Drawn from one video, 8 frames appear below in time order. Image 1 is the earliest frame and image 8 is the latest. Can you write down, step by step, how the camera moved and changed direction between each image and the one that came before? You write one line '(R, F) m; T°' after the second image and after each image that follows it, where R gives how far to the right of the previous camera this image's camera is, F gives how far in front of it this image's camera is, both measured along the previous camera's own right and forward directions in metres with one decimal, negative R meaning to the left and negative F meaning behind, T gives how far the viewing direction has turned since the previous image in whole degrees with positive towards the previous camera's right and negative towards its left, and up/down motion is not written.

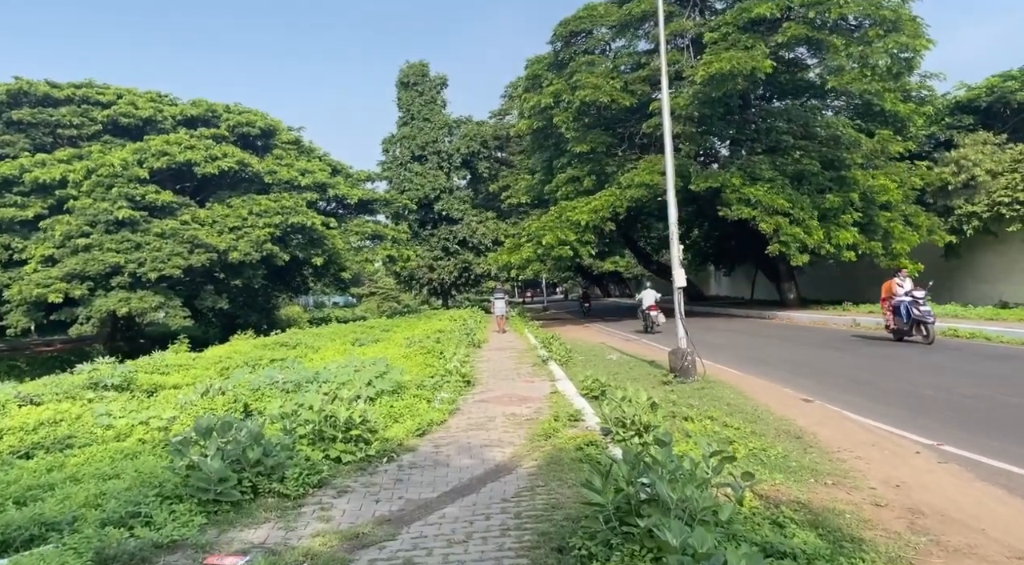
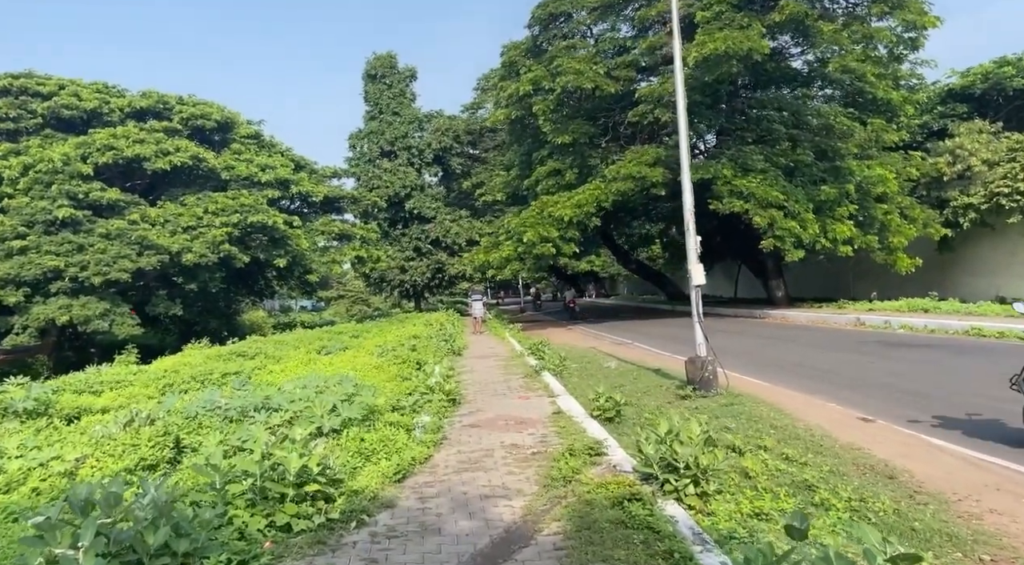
(-0.2, +1.5) m; +2°
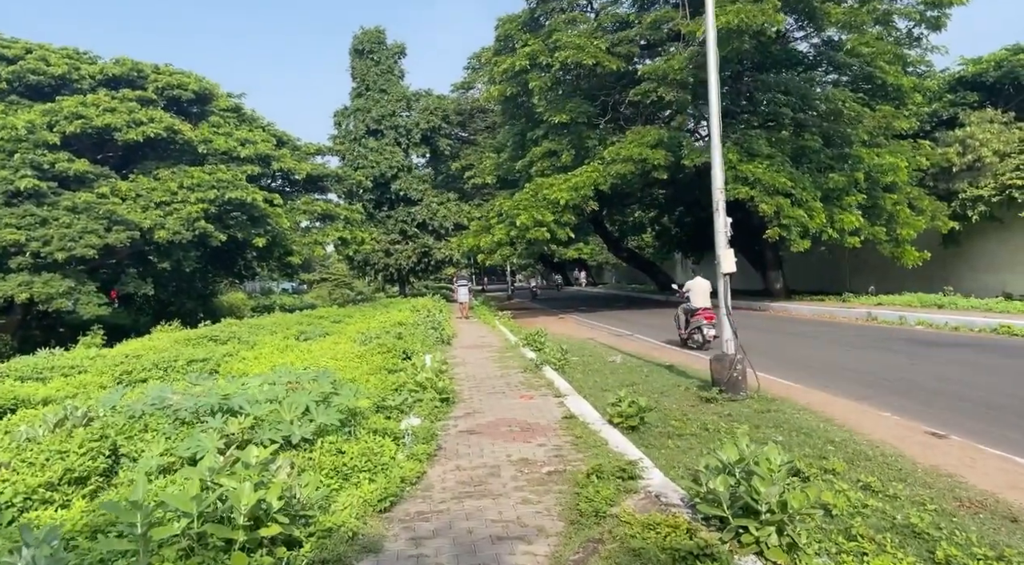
(-0.2, +1.1) m; +1°
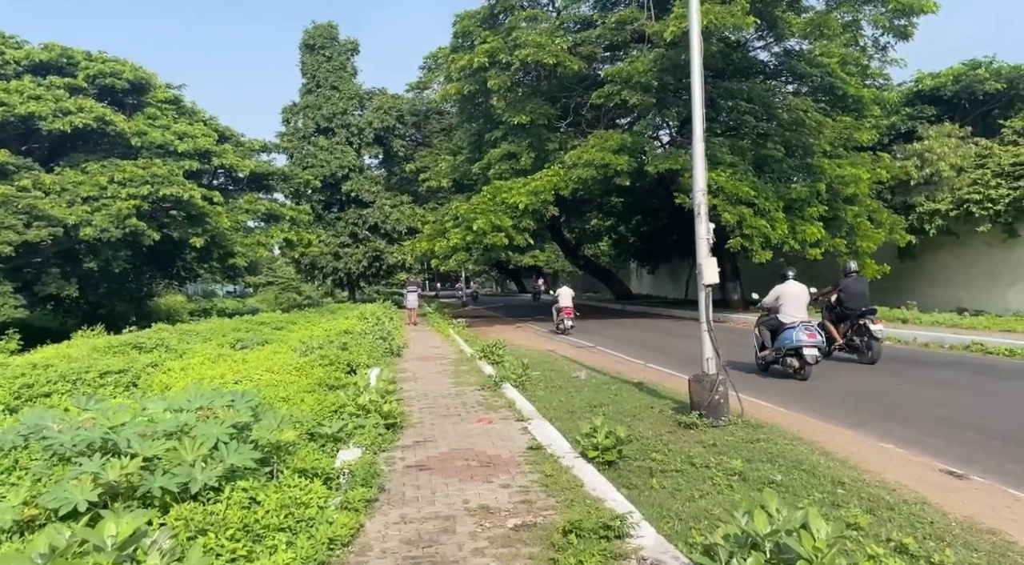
(0.0, +0.9) m; +4°
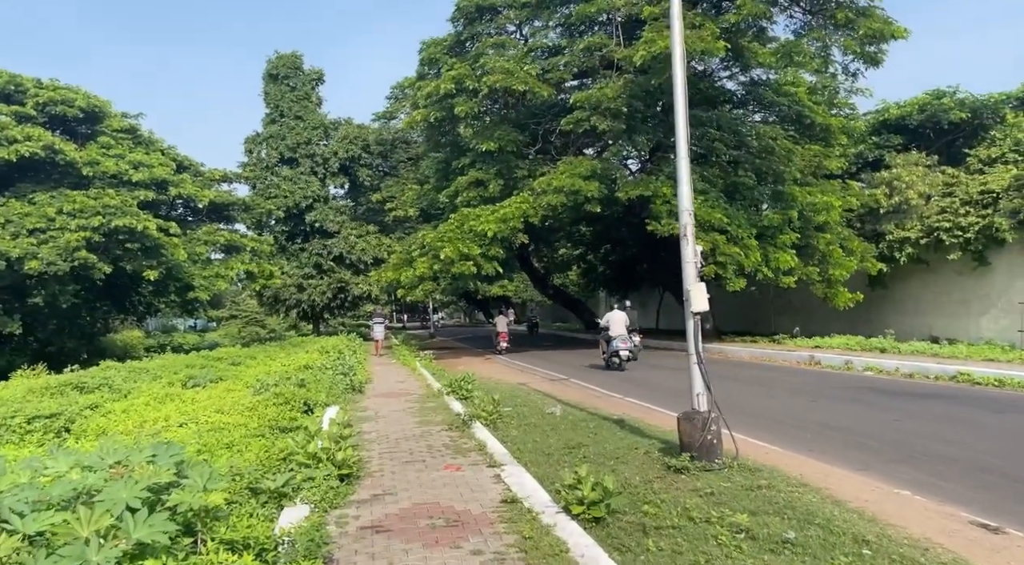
(0.0, +0.7) m; +2°
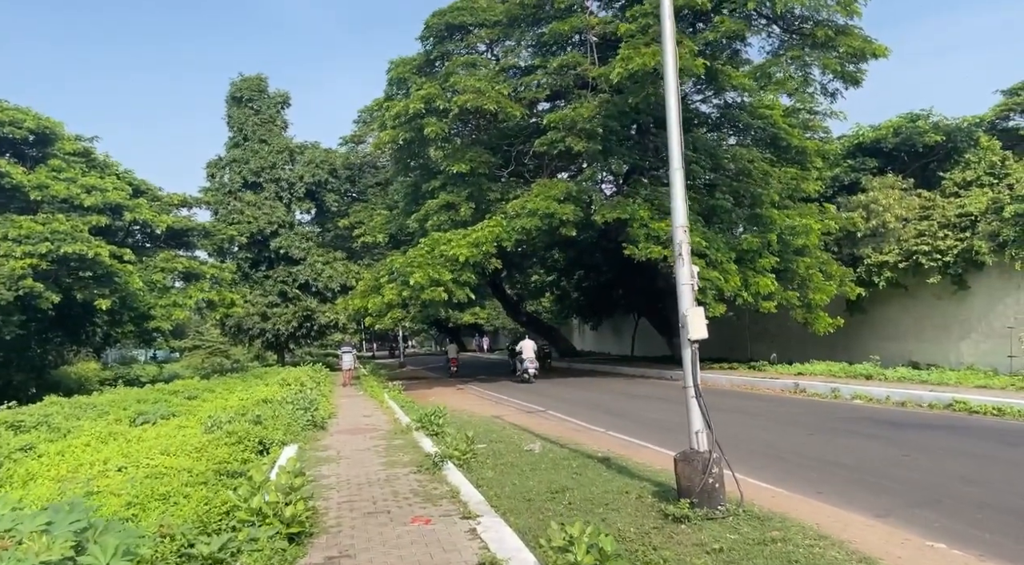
(0.0, +0.7) m; +2°
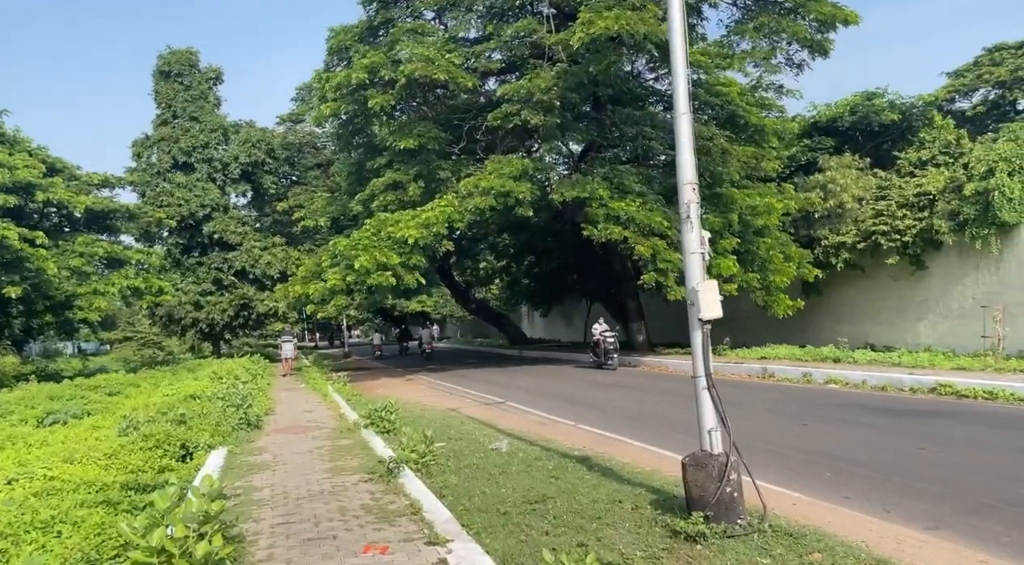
(-0.2, +1.1) m; +4°
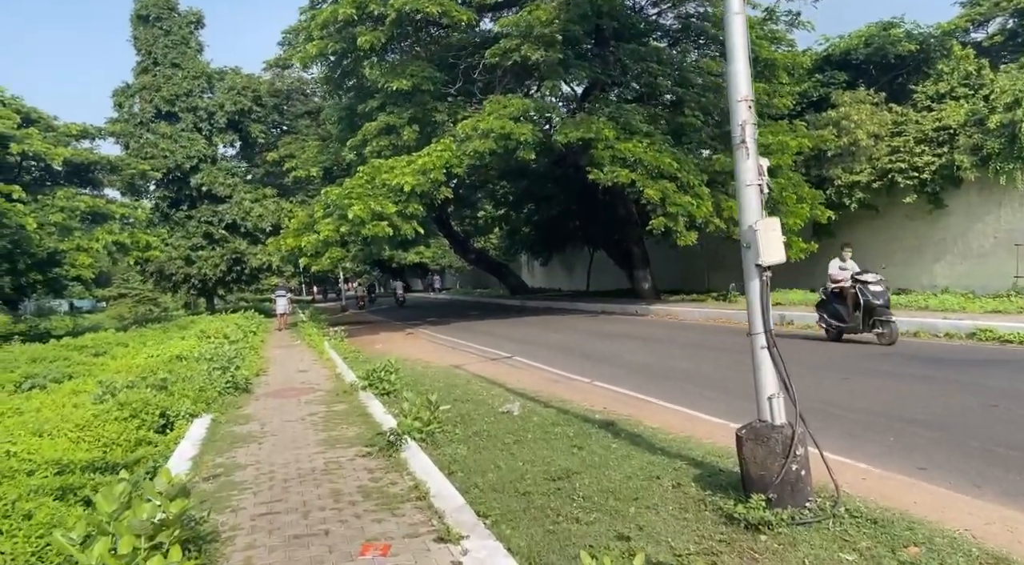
(-0.1, +0.8) m; 0°
